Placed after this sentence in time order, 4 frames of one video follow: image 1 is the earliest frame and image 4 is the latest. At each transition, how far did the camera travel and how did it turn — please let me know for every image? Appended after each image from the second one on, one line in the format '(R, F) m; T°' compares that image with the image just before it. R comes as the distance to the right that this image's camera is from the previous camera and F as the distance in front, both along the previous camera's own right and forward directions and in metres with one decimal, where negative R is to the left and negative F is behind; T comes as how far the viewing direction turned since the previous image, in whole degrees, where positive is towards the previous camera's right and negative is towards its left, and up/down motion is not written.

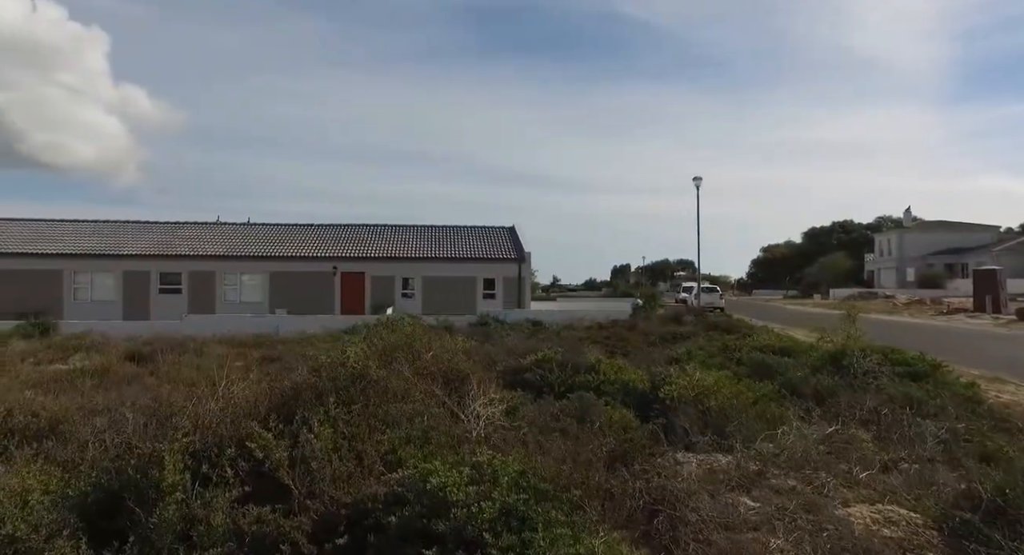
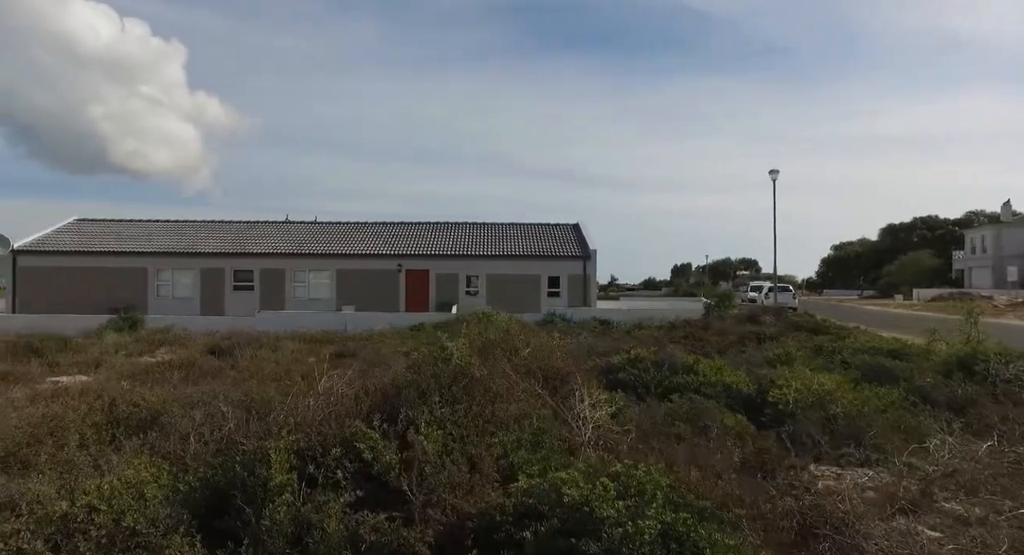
(-0.4, +0.4) m; -5°
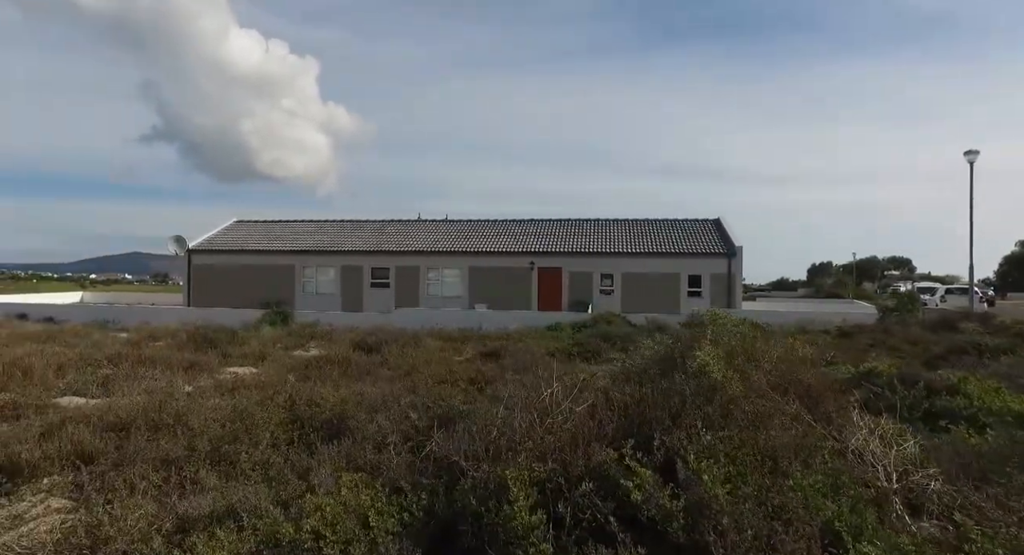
(-1.0, +0.8) m; -10°
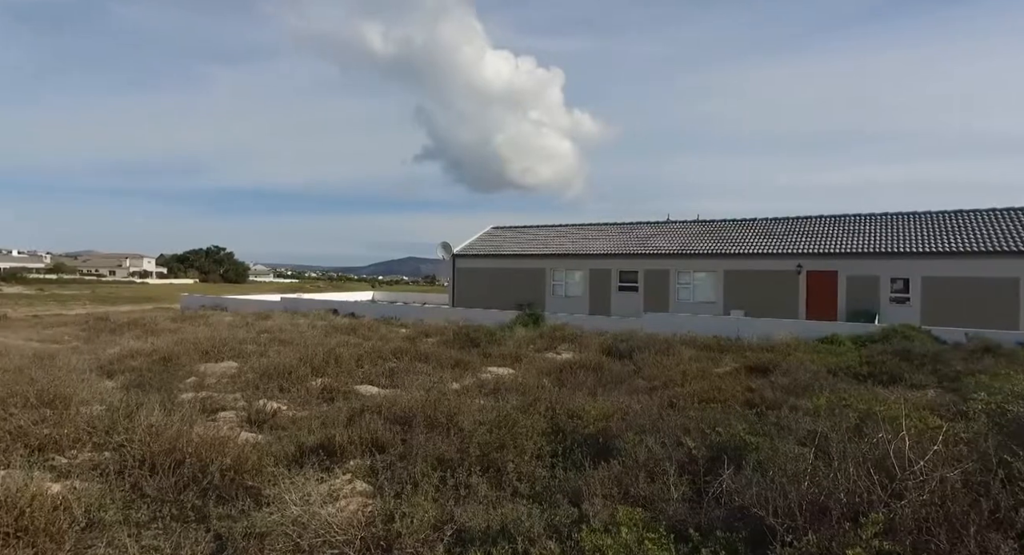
(-0.5, +0.7) m; -22°
